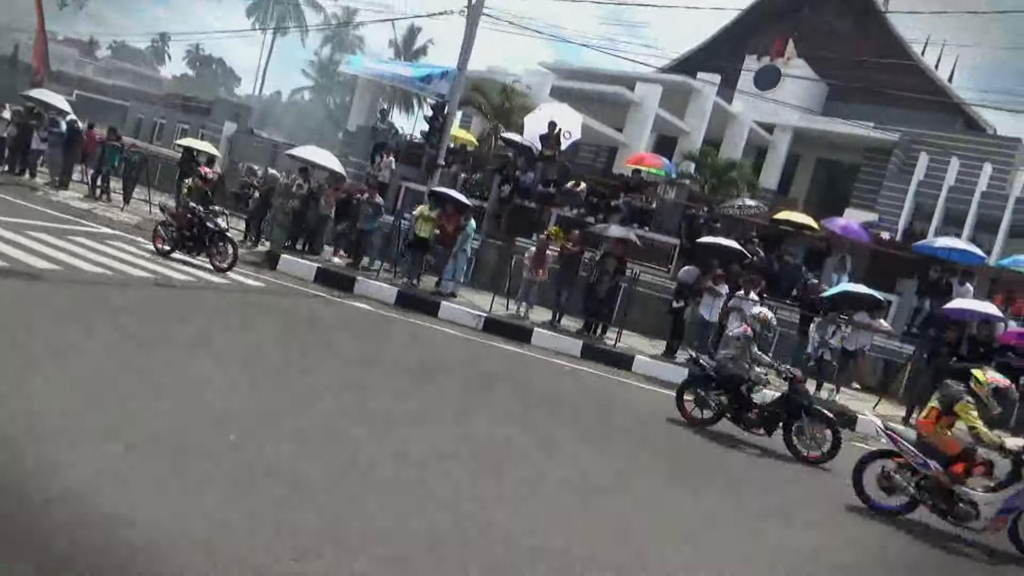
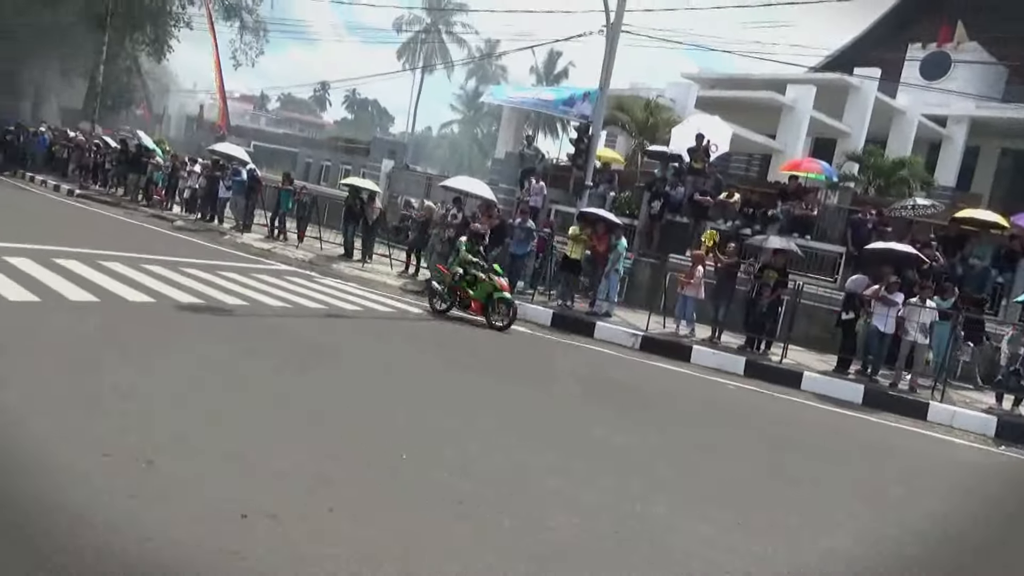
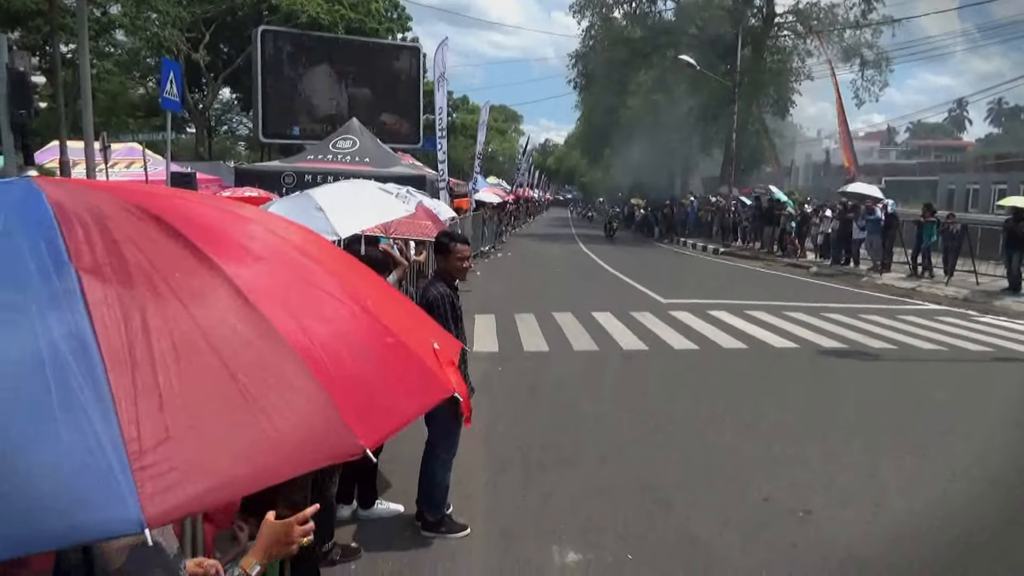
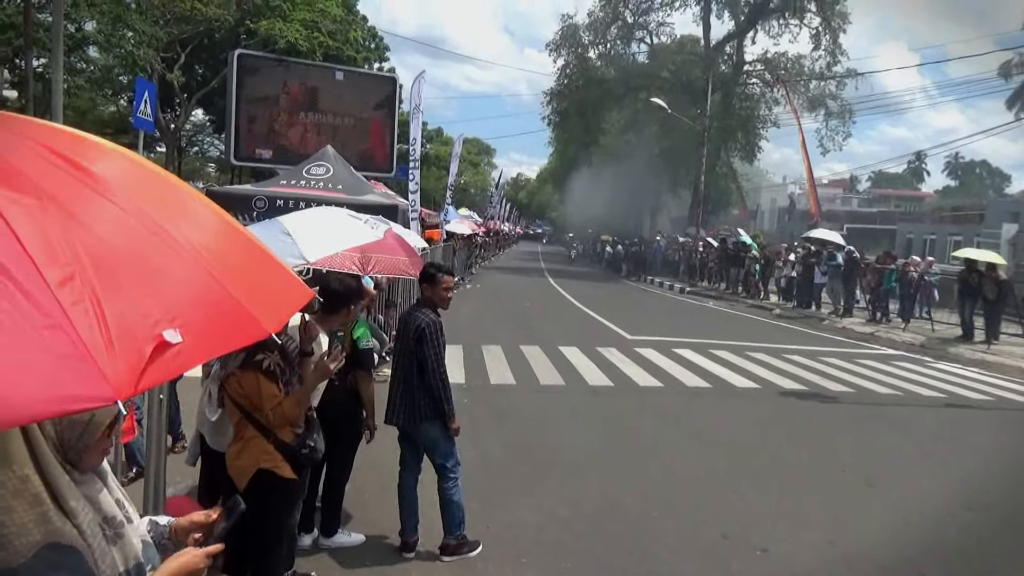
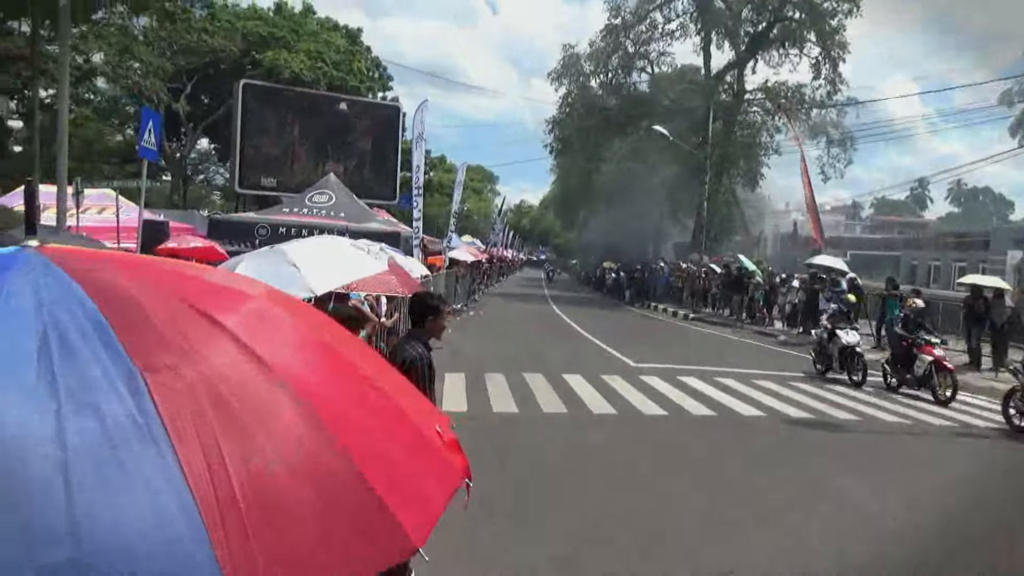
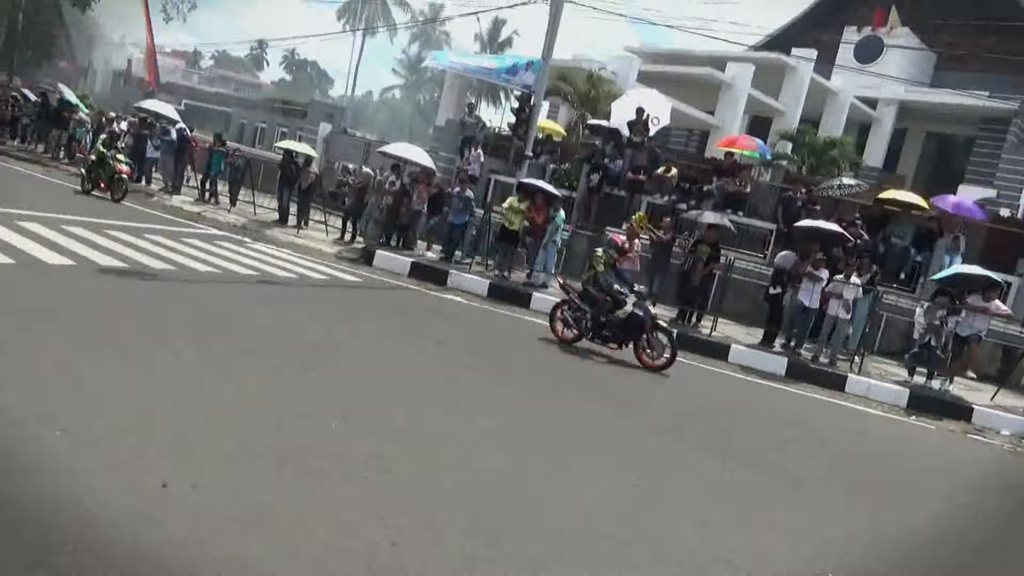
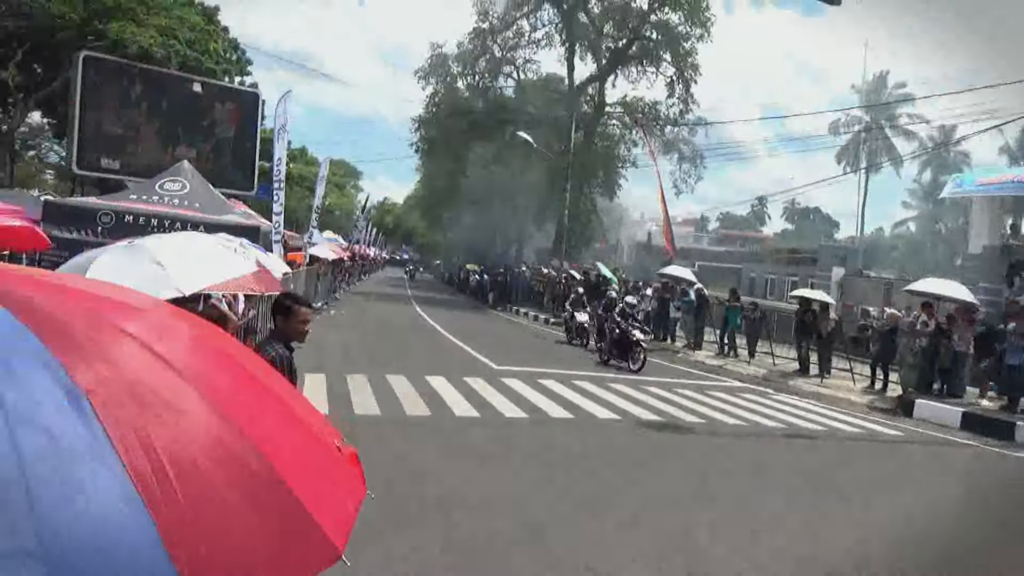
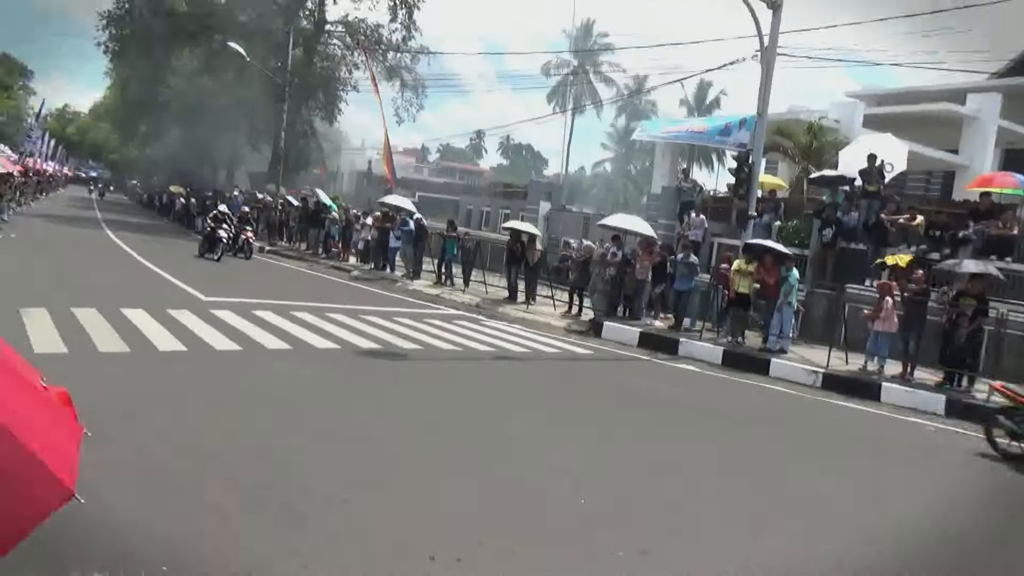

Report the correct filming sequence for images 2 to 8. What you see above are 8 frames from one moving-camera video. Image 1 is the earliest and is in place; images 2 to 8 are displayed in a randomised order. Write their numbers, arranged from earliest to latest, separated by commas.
6, 2, 8, 7, 5, 3, 4
